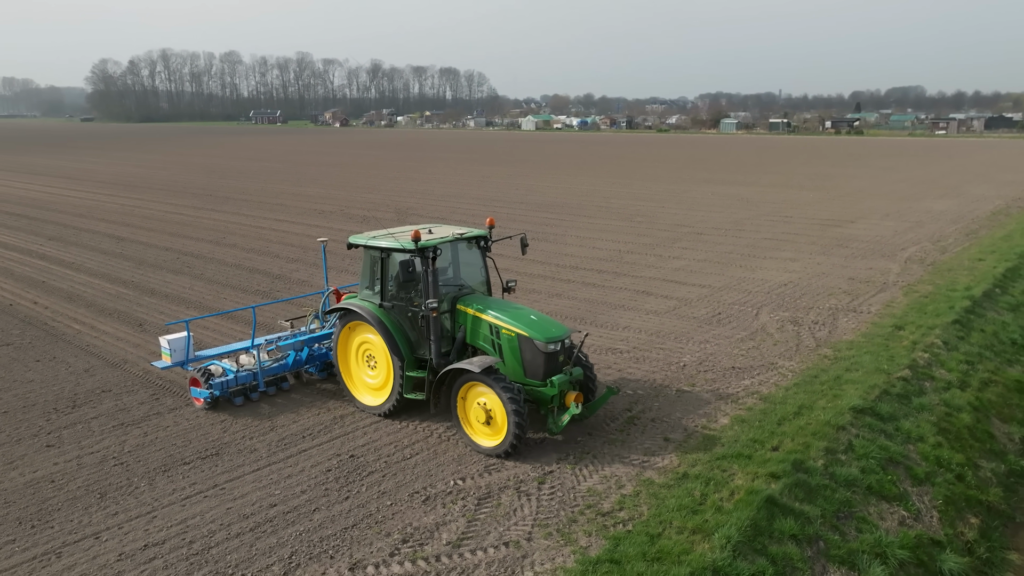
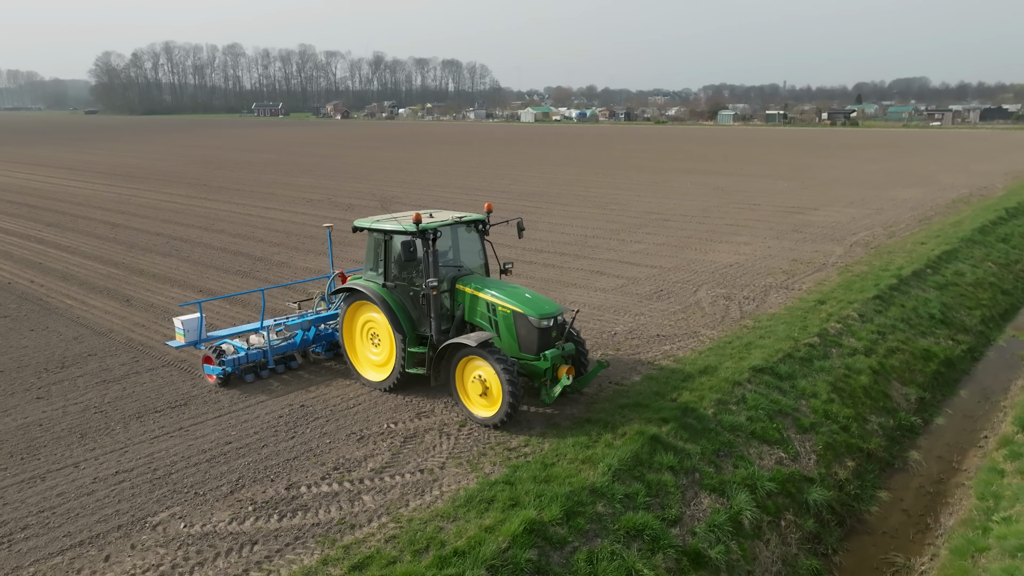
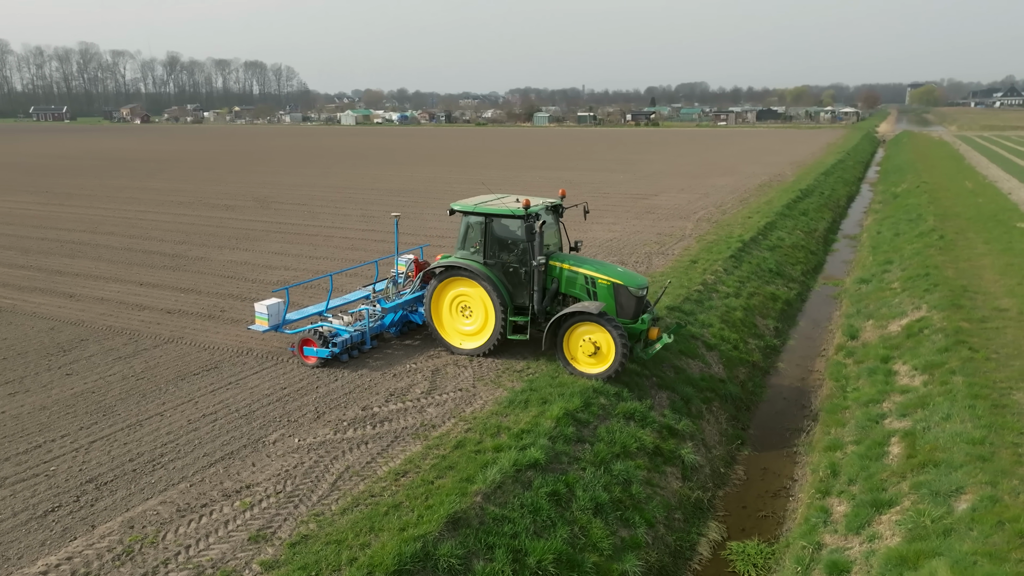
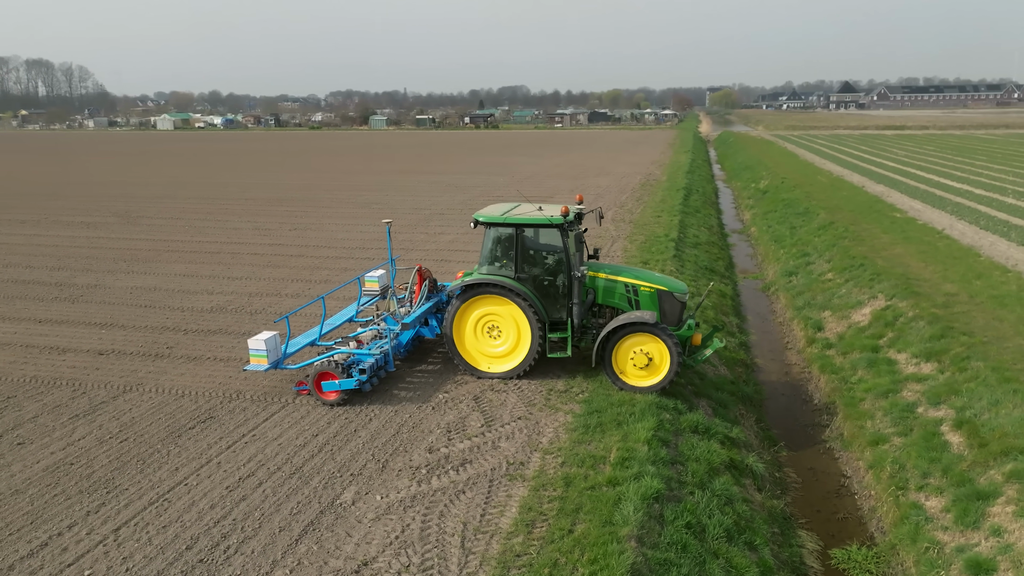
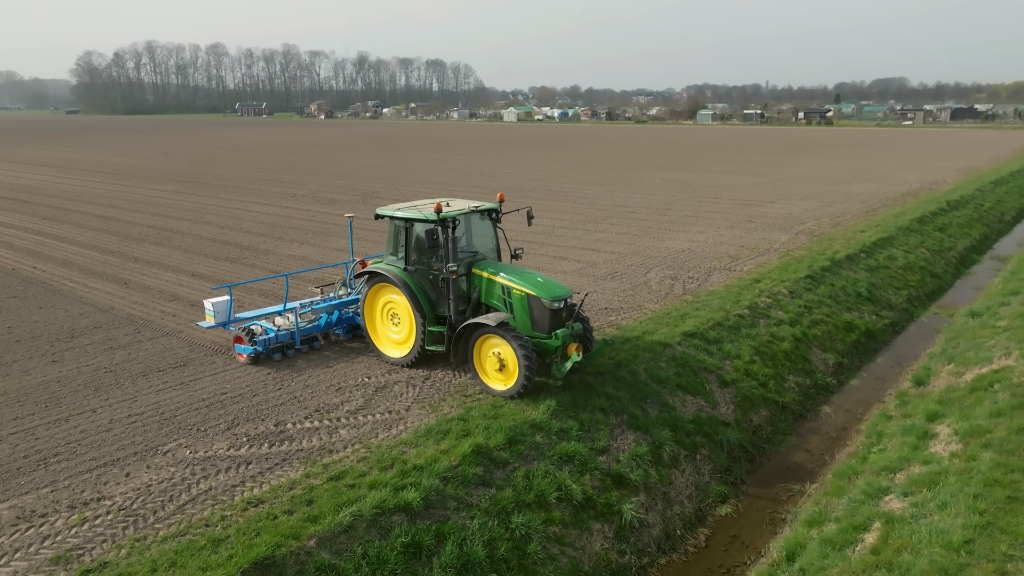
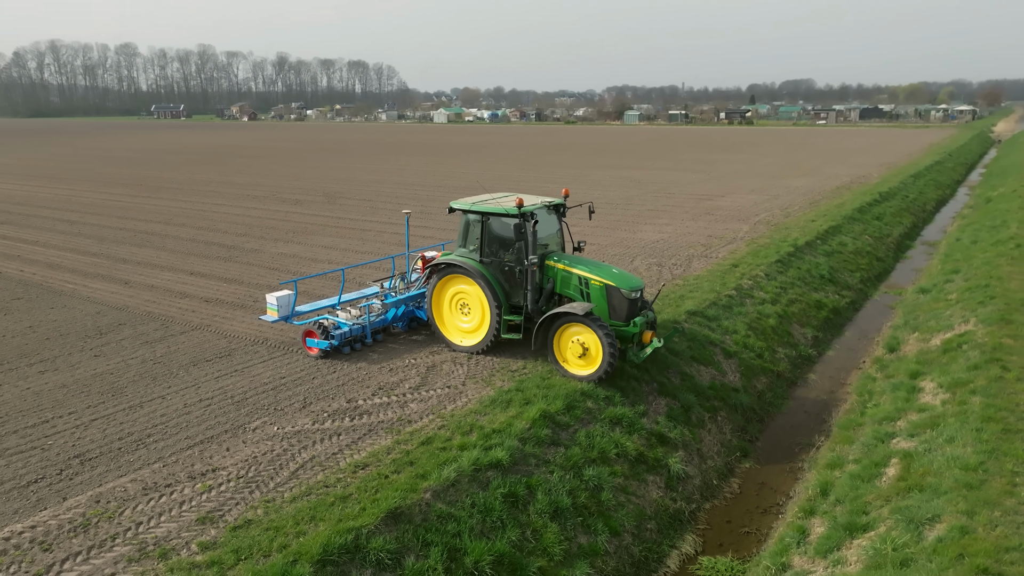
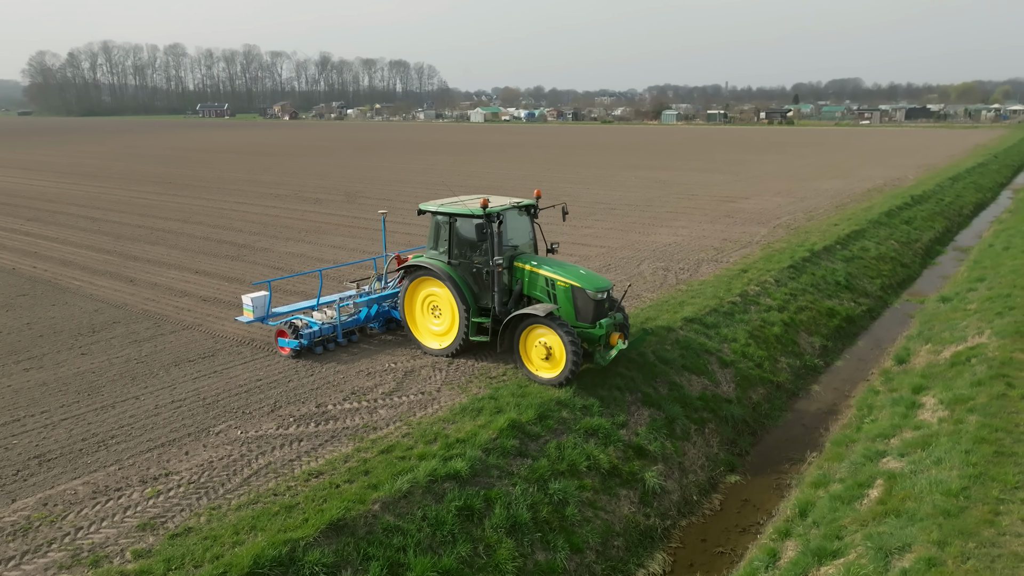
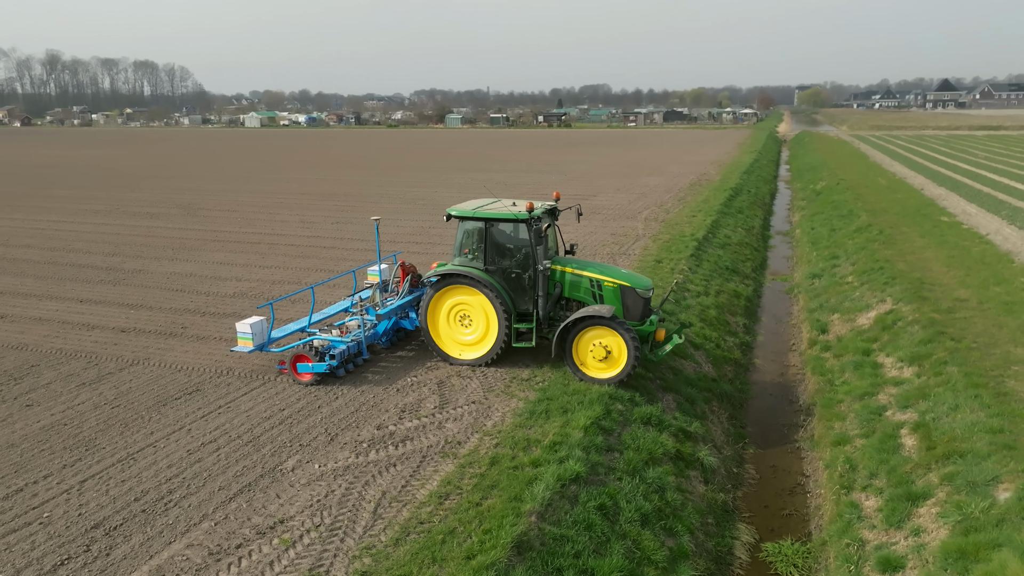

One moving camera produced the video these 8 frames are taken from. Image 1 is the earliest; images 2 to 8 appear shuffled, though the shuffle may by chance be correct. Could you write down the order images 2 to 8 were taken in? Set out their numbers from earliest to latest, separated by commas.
2, 5, 7, 6, 3, 8, 4
